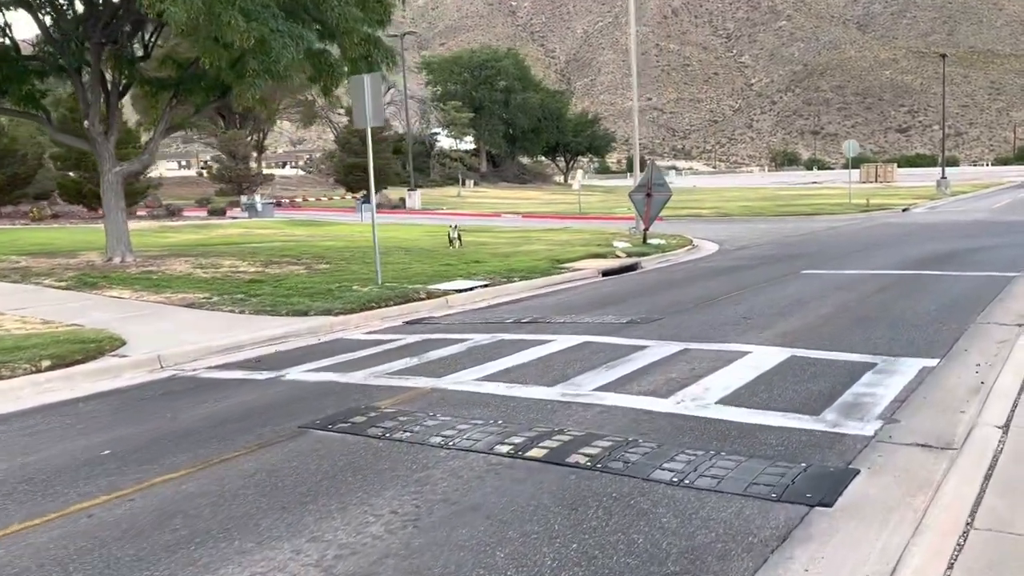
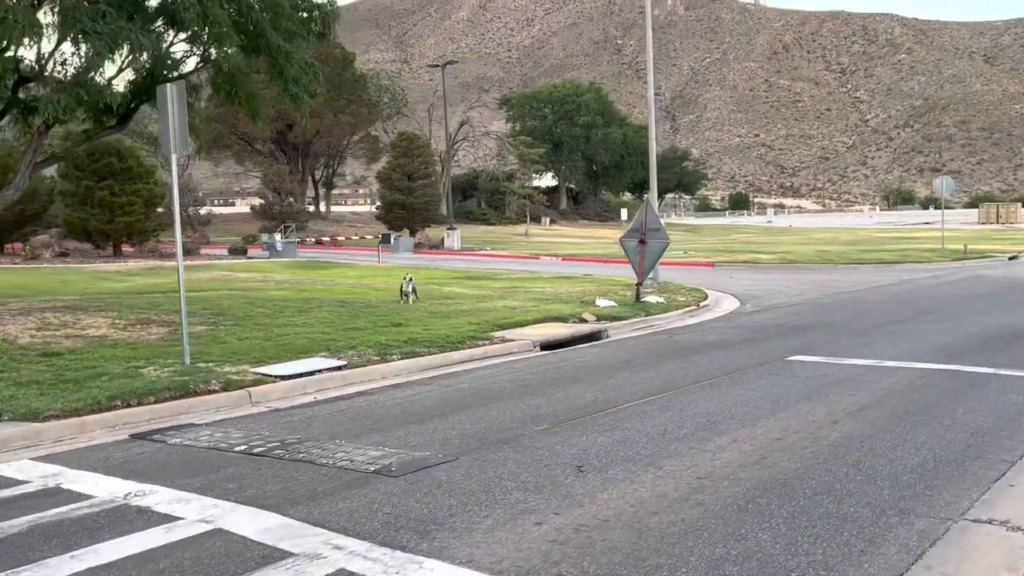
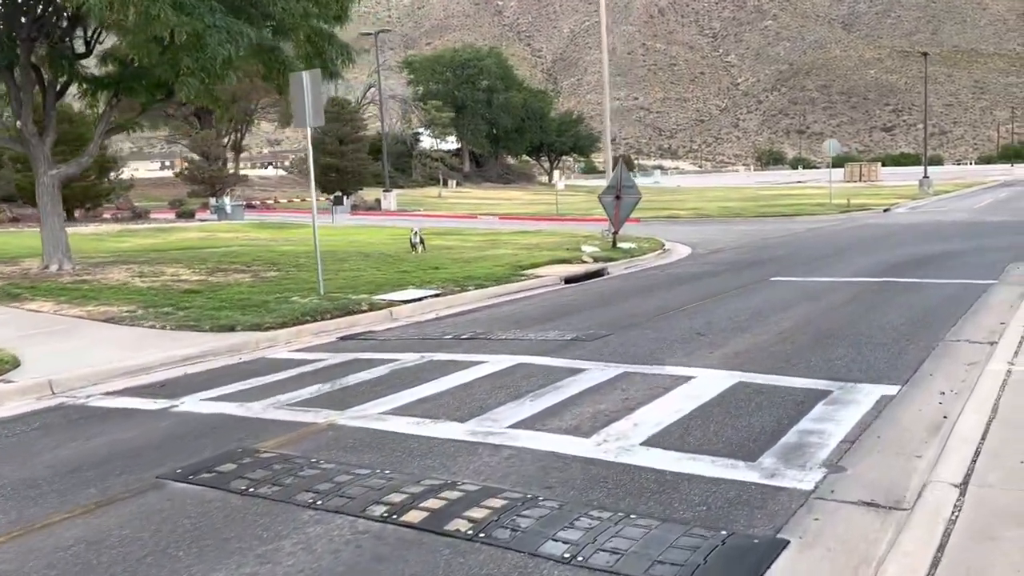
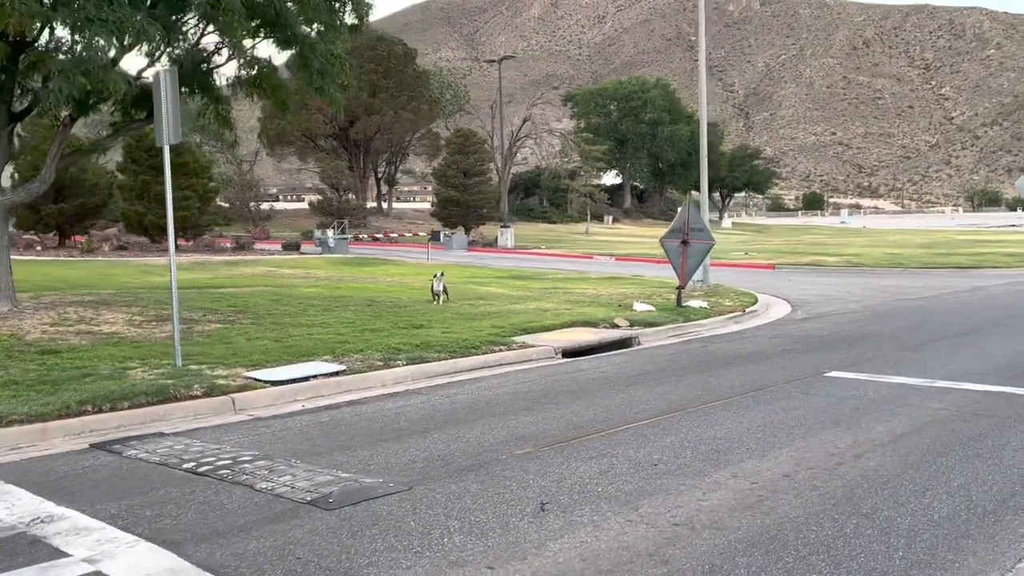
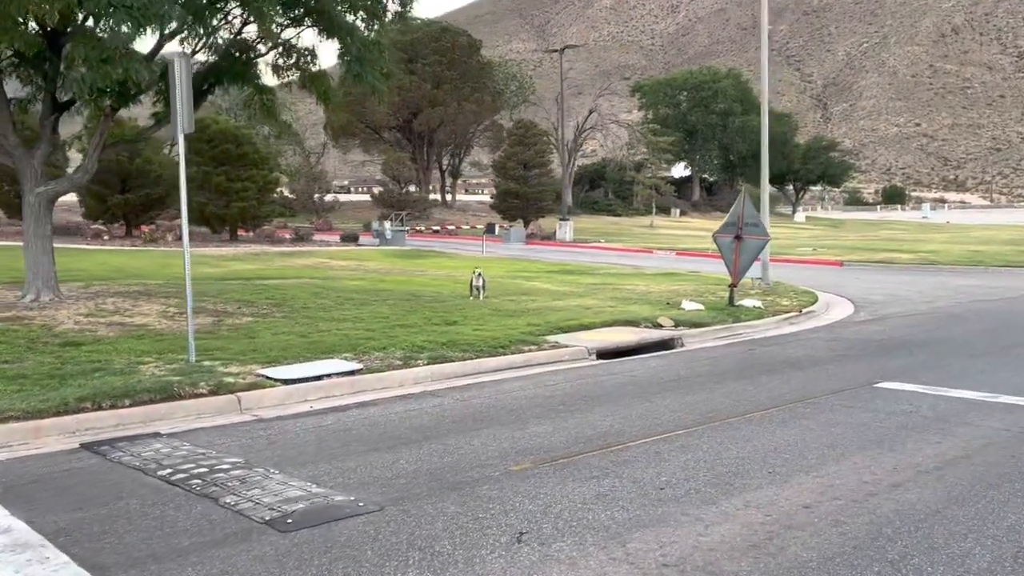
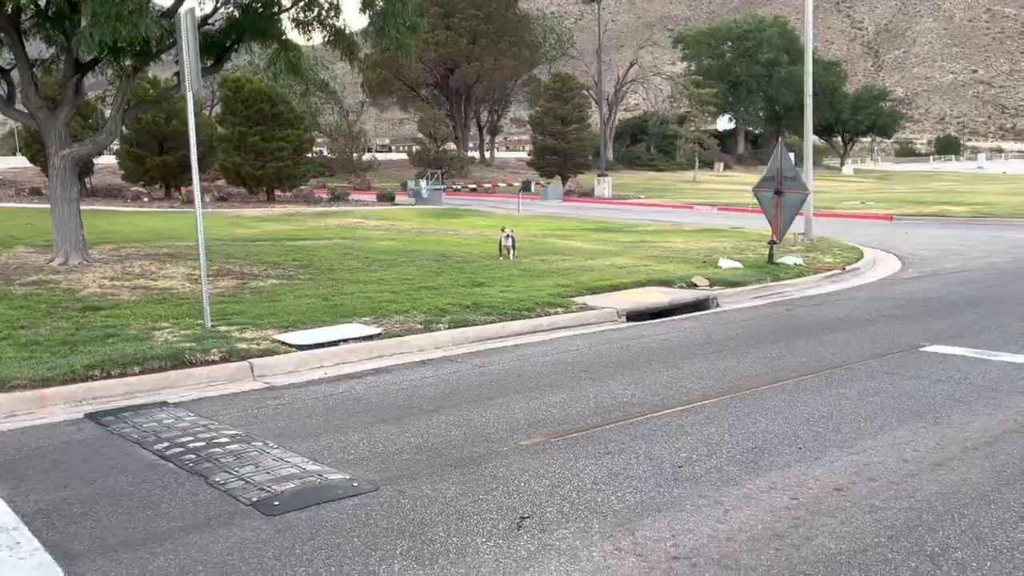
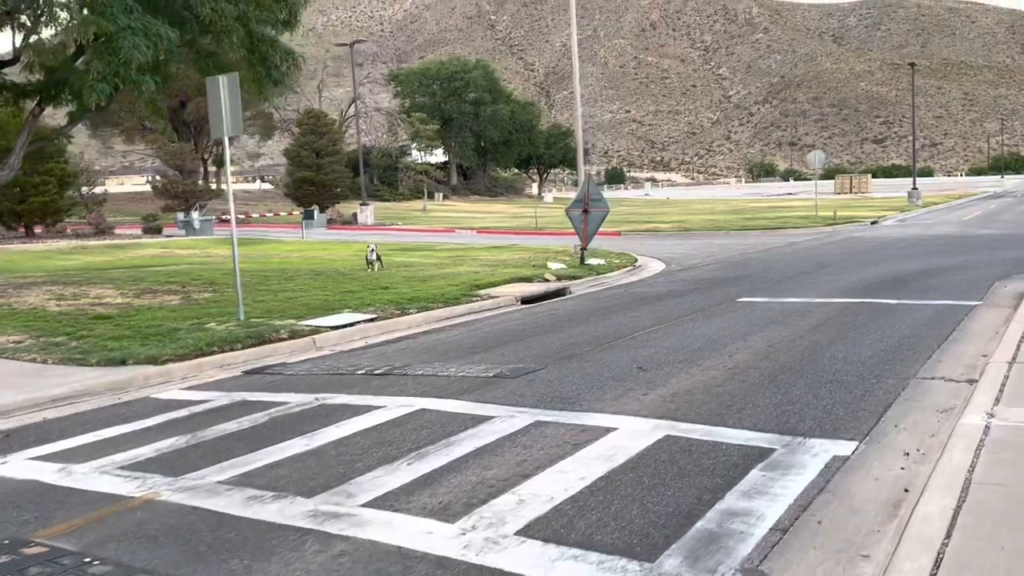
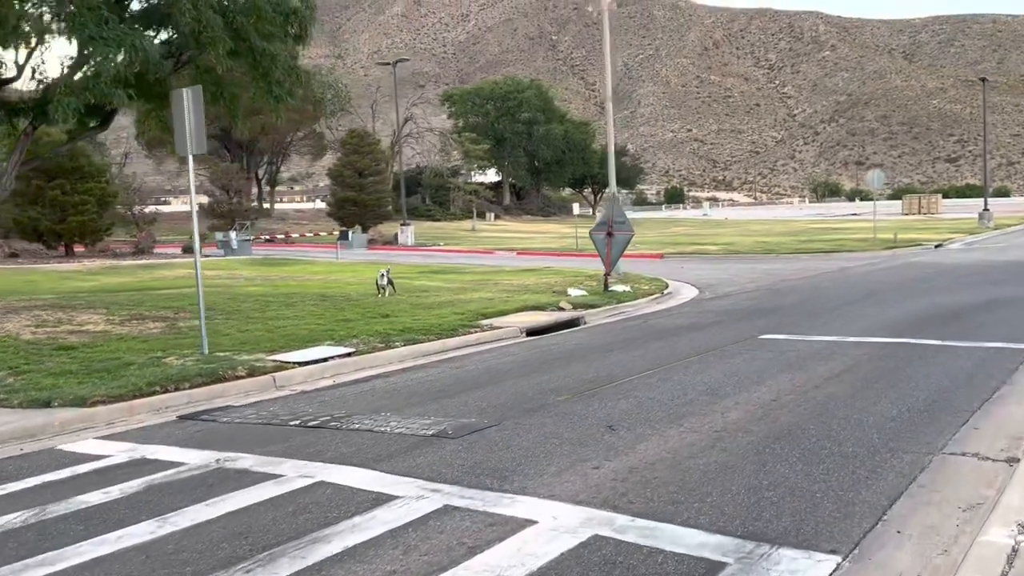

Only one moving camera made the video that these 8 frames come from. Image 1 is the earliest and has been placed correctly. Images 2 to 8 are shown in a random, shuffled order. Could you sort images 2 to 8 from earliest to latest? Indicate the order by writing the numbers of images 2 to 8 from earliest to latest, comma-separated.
3, 7, 8, 2, 4, 5, 6
